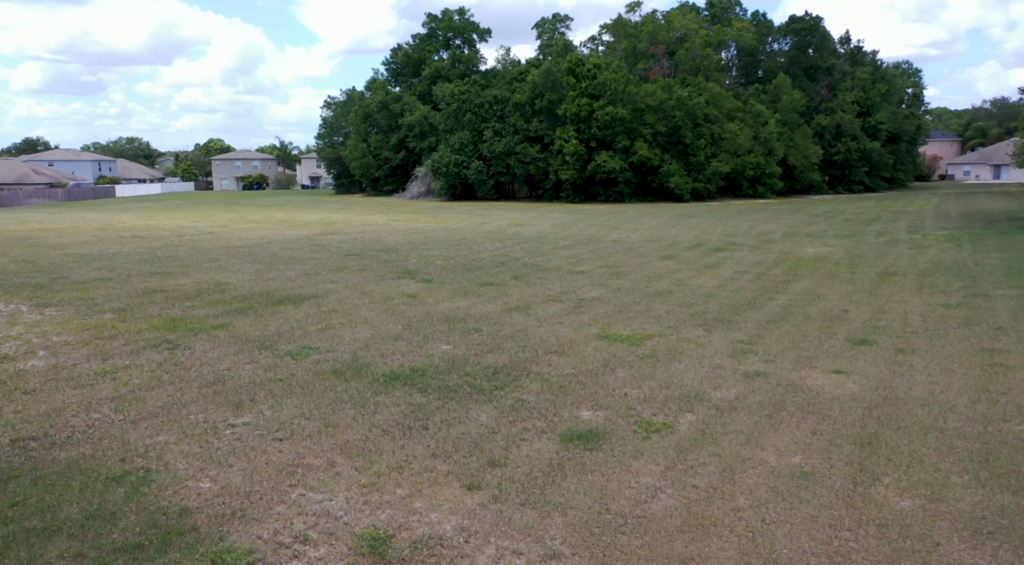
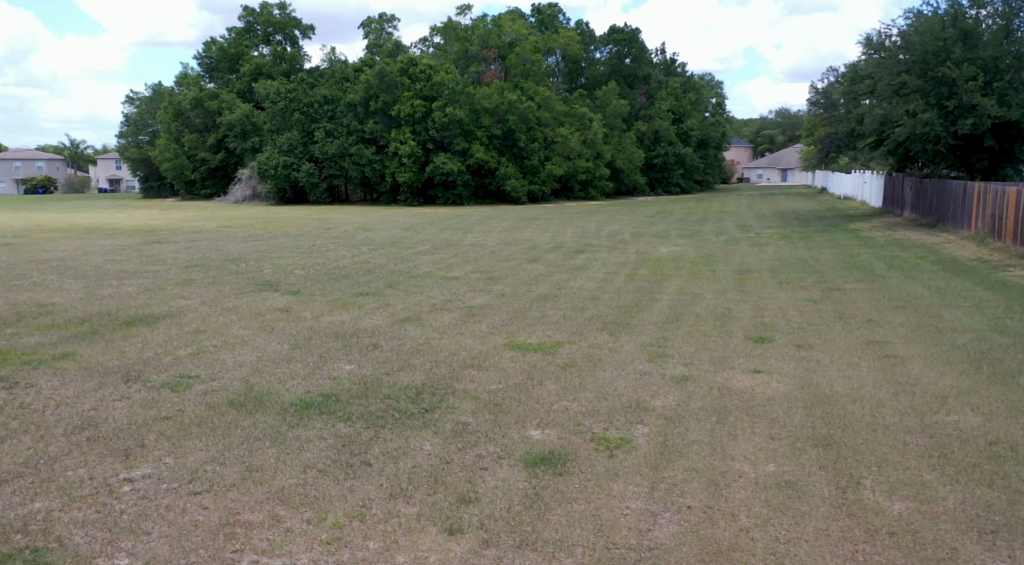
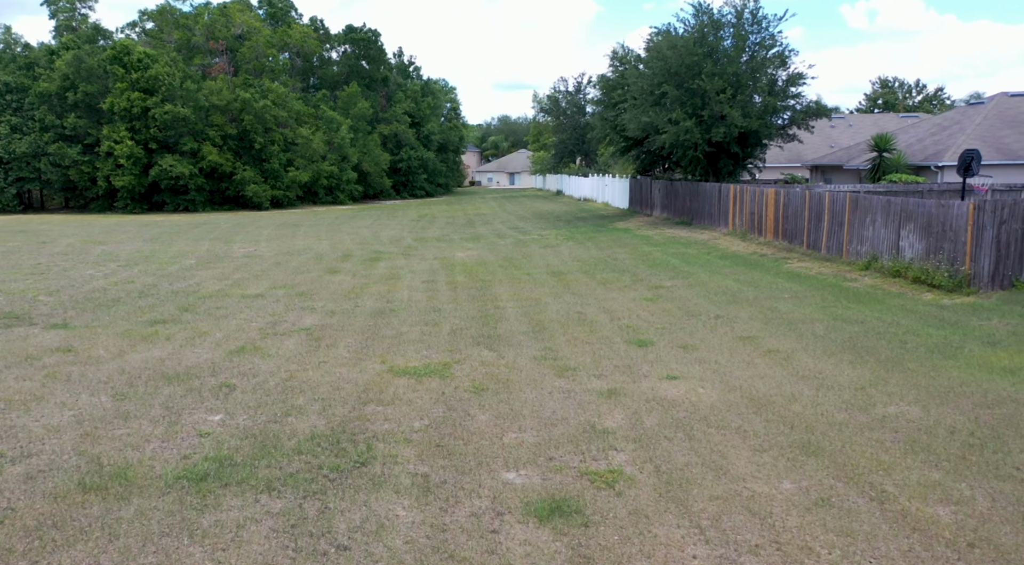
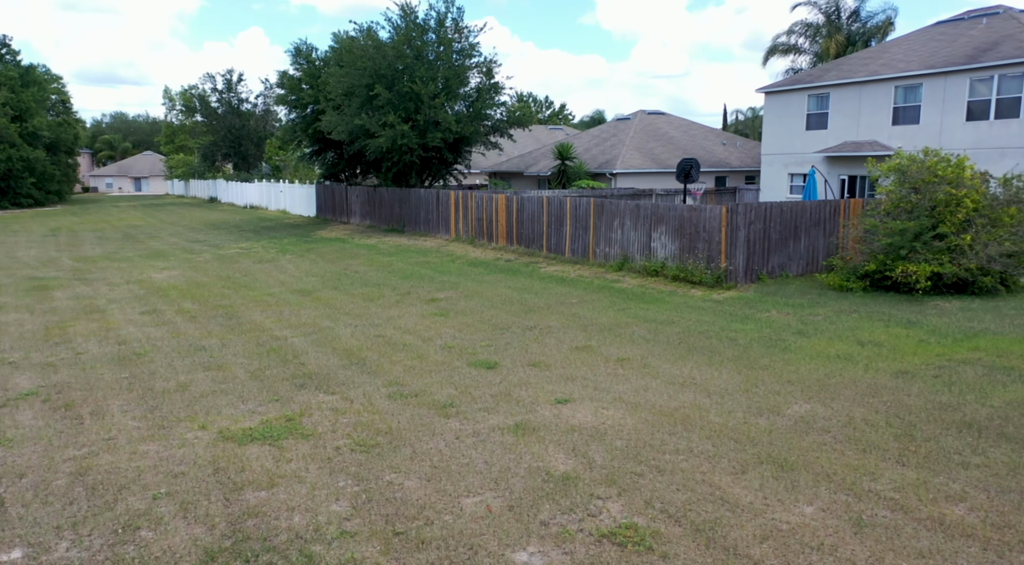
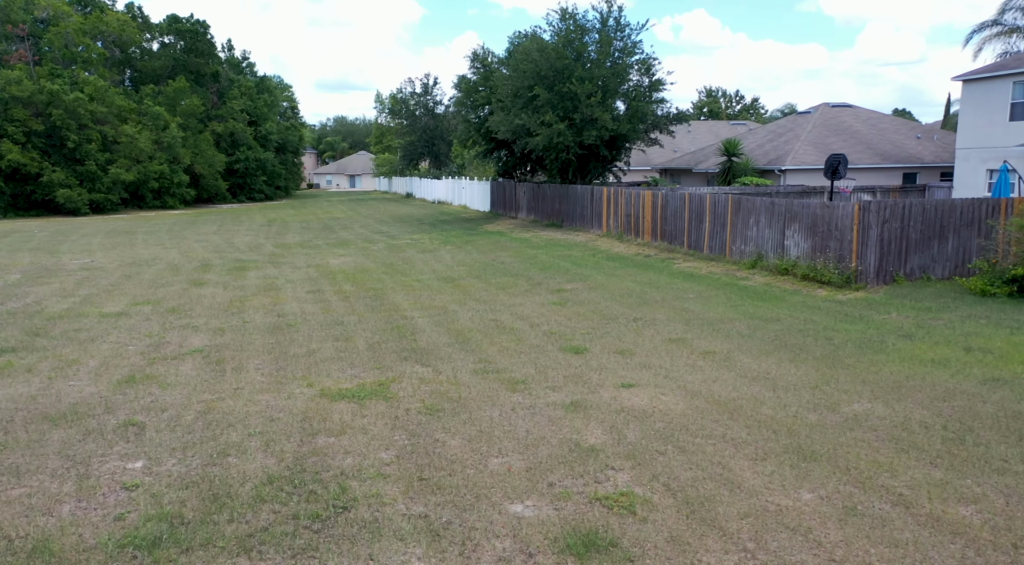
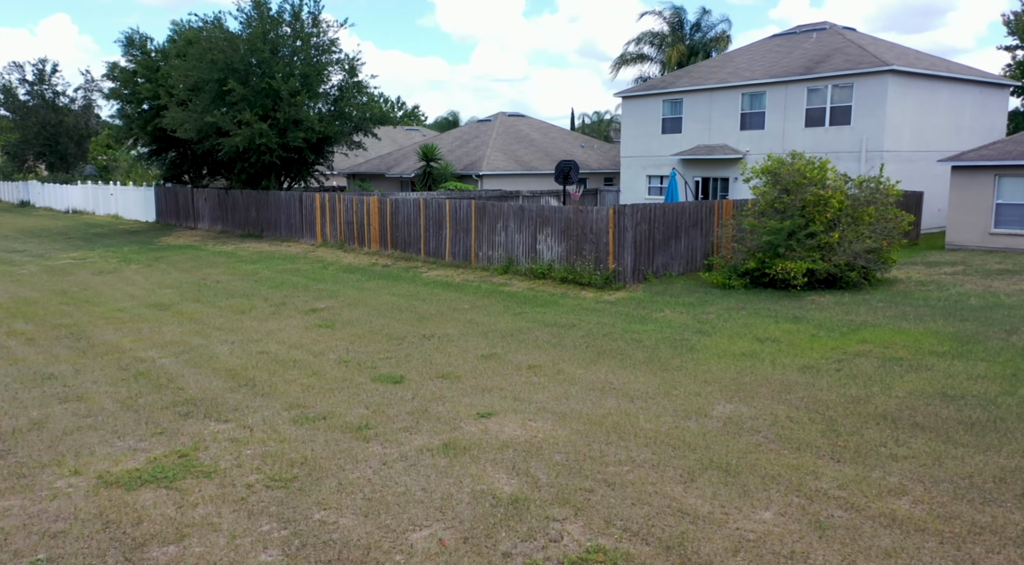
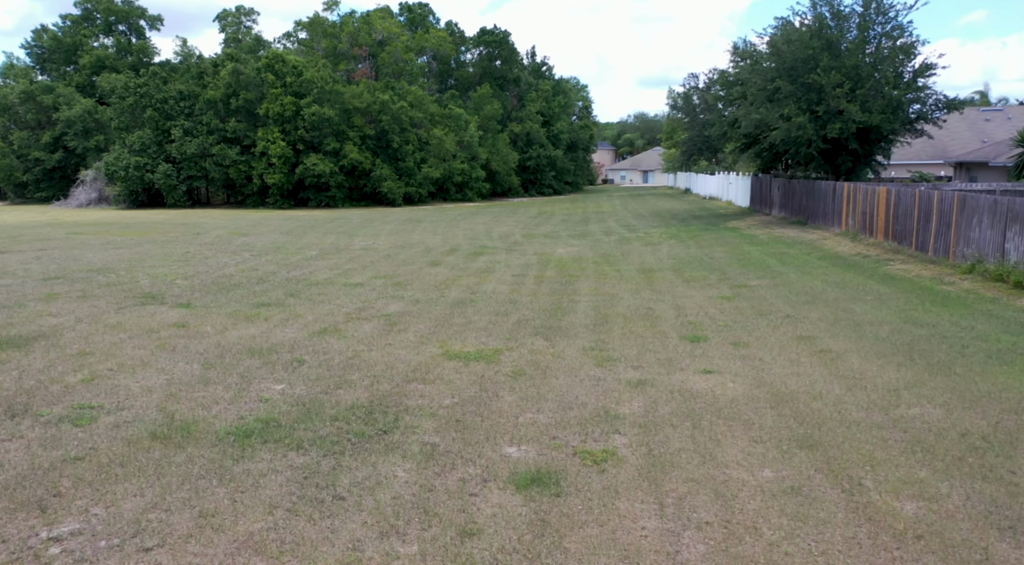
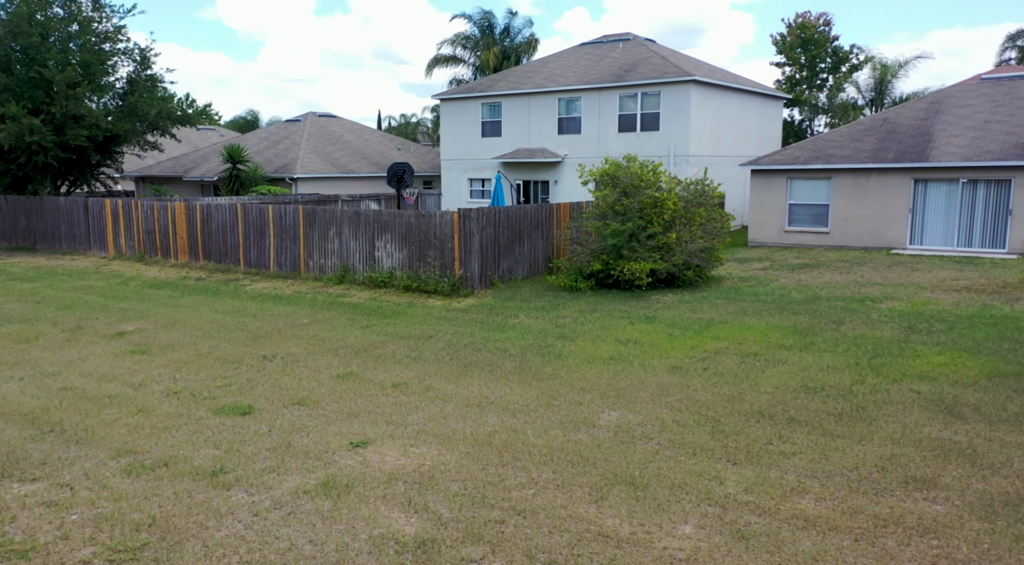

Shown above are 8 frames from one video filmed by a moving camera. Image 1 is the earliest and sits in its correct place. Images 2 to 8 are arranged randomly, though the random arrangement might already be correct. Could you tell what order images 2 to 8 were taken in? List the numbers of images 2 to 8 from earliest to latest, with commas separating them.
2, 7, 3, 5, 4, 6, 8
